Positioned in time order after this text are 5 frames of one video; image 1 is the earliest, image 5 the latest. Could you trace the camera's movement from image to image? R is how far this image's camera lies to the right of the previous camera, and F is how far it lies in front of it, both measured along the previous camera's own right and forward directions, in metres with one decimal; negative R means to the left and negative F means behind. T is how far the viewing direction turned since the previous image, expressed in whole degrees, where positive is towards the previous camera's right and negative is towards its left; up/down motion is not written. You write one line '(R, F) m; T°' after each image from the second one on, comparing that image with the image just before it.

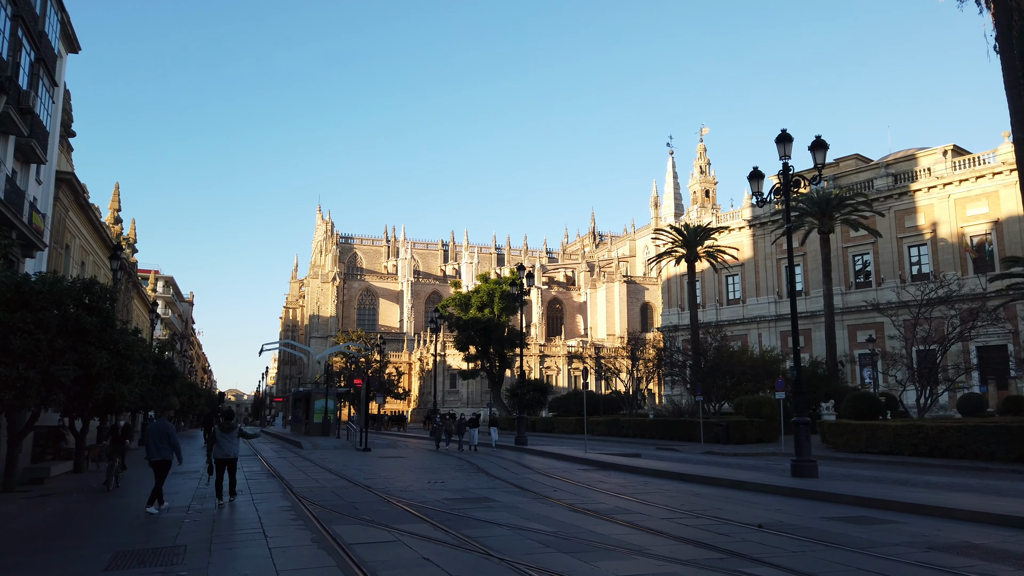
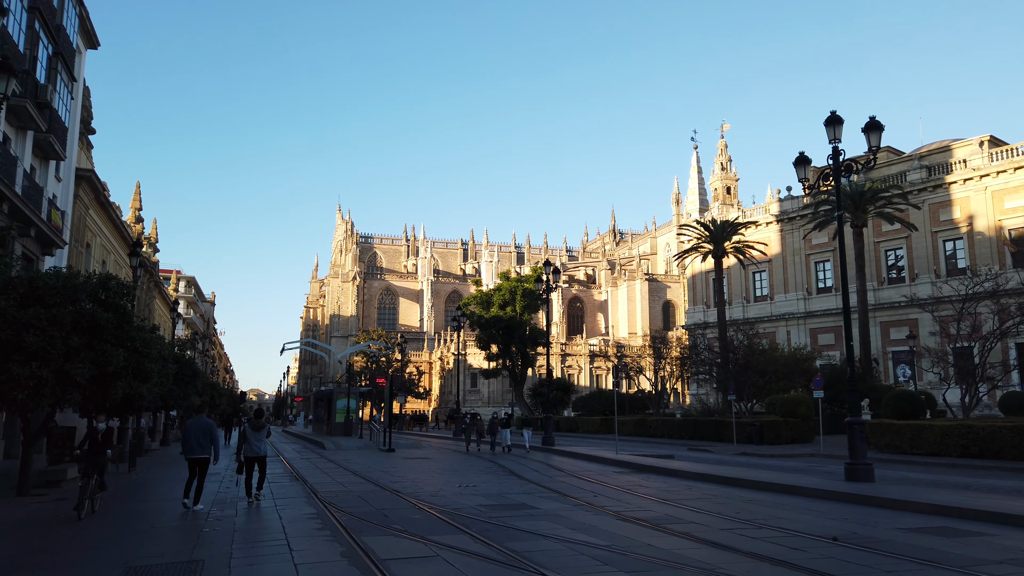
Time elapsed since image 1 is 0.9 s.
(-0.3, +0.8) m; -1°
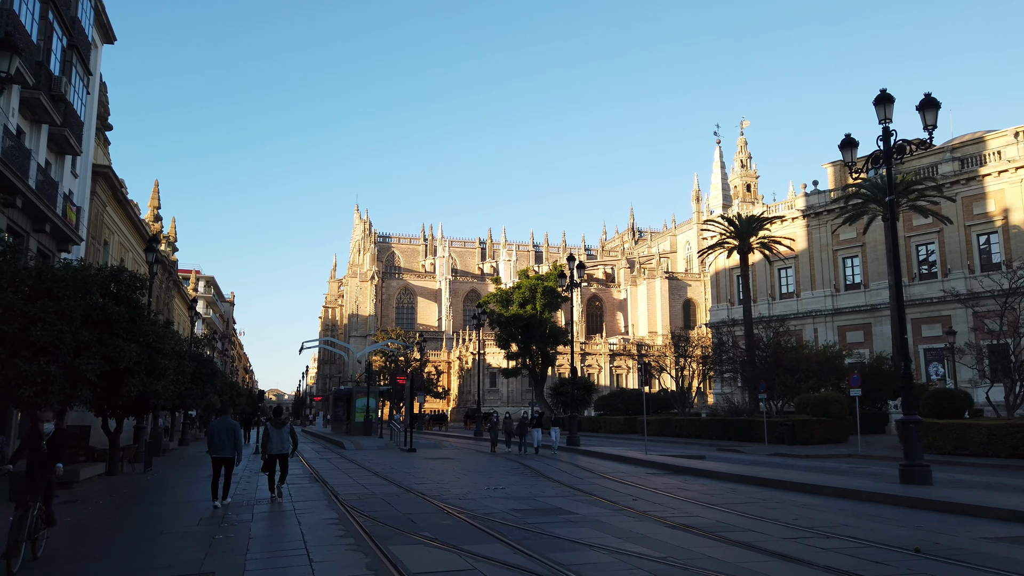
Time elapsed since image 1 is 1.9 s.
(-0.2, +0.8) m; -1°
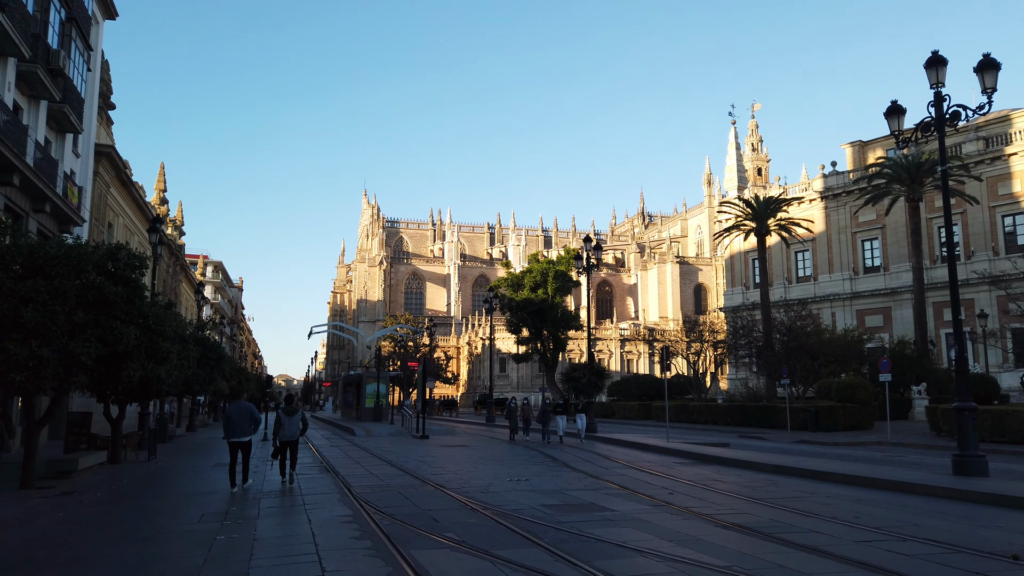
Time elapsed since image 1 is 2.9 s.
(-0.3, +0.9) m; -1°
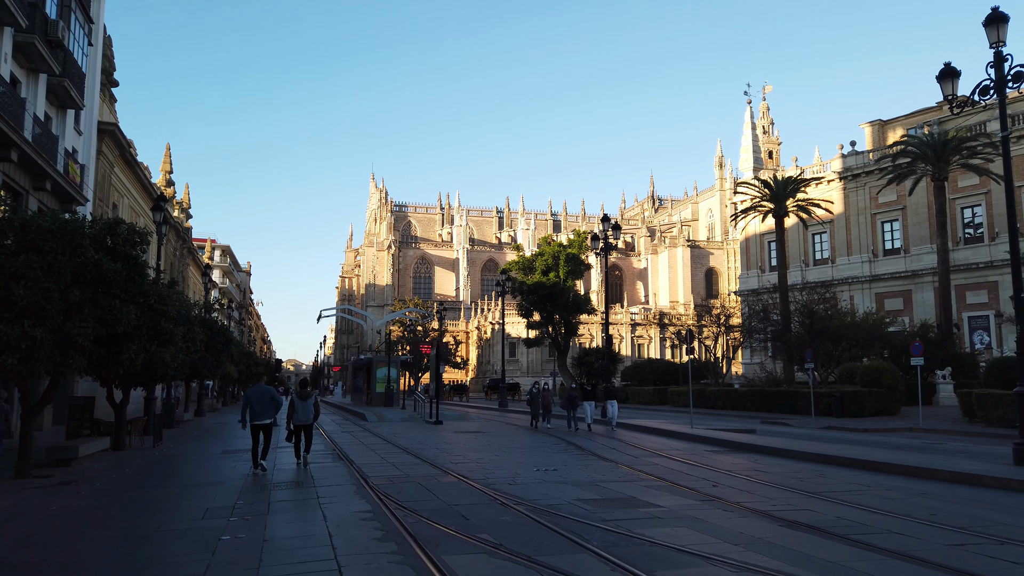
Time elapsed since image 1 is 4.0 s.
(-0.3, +0.8) m; -1°
